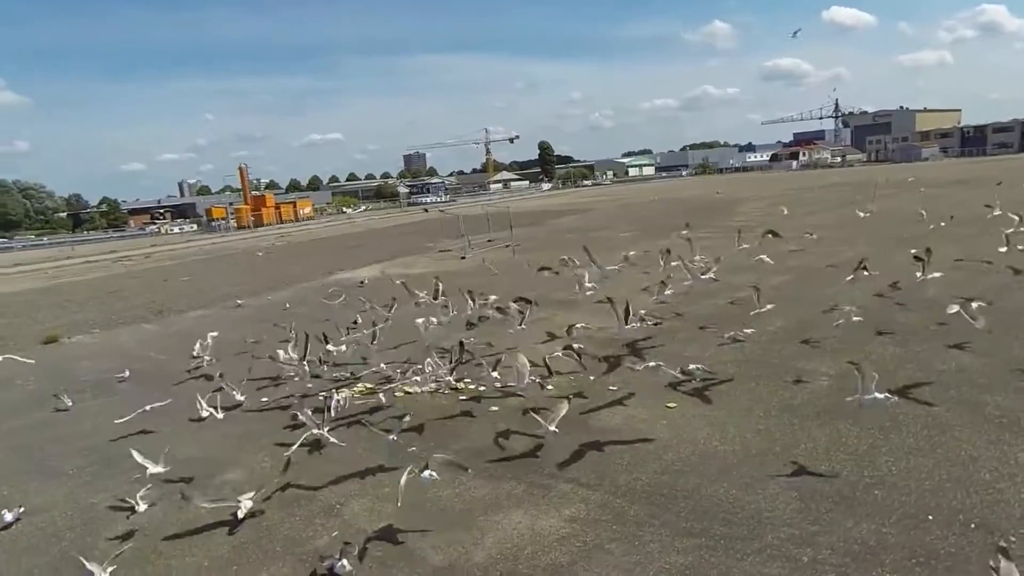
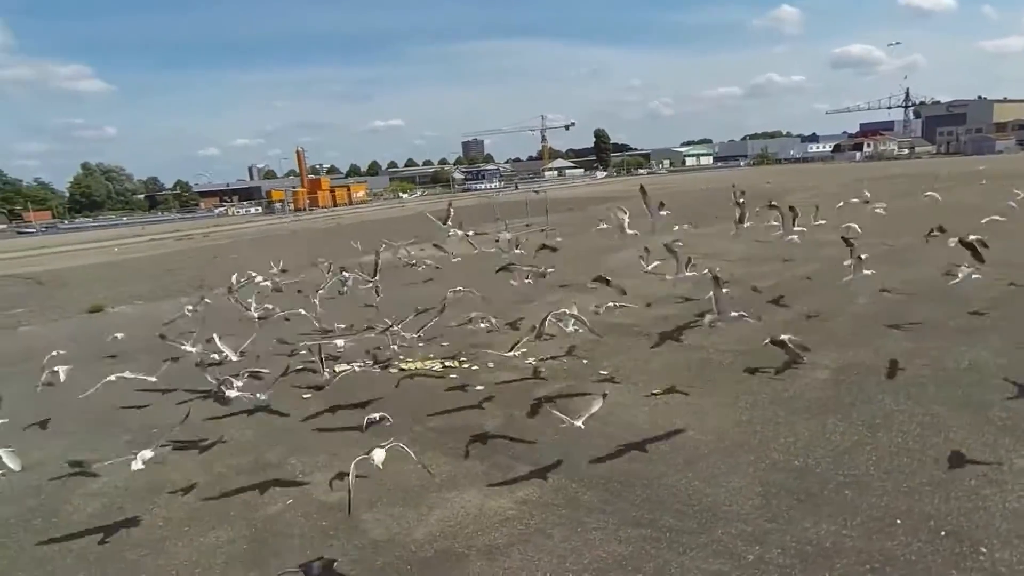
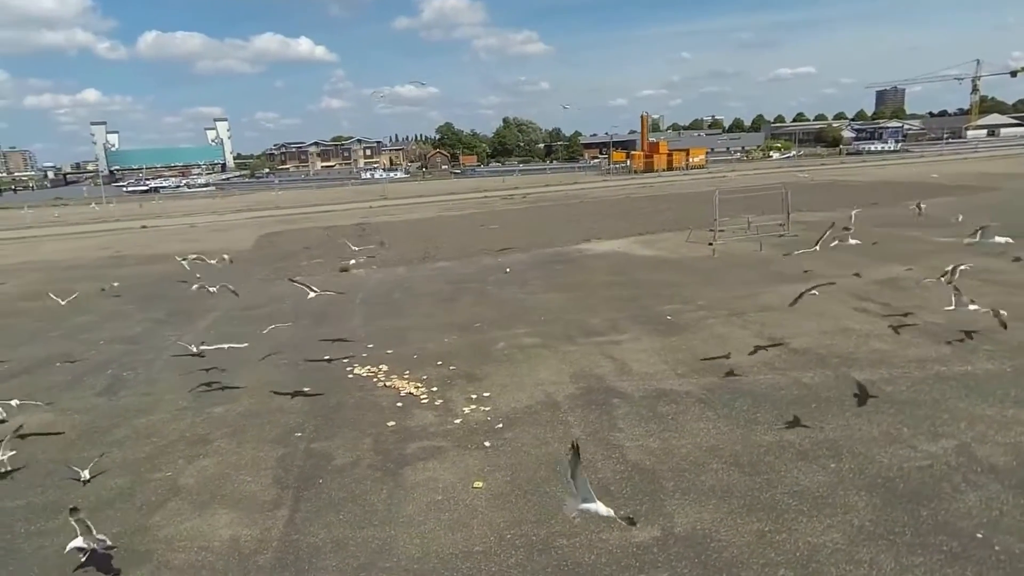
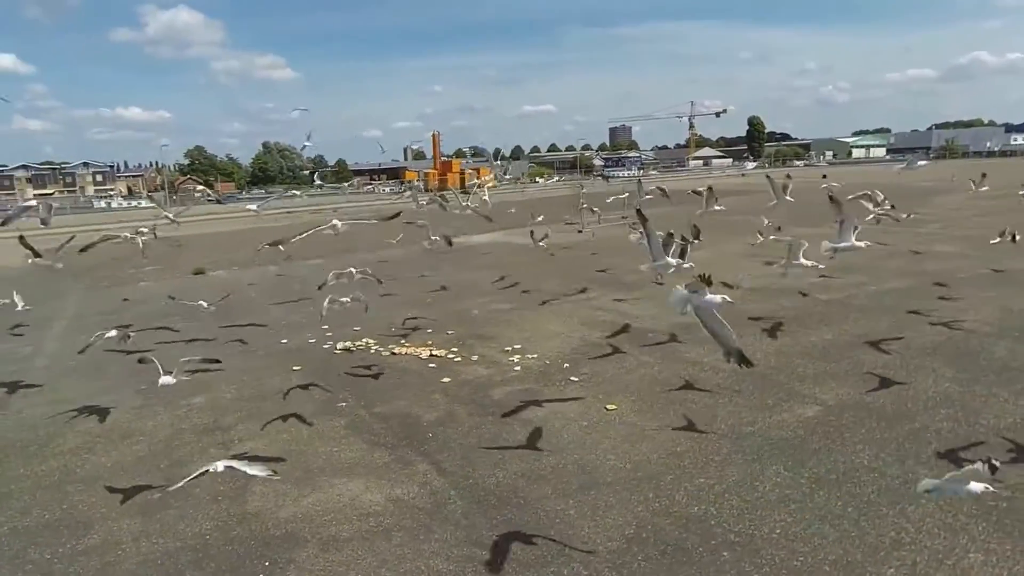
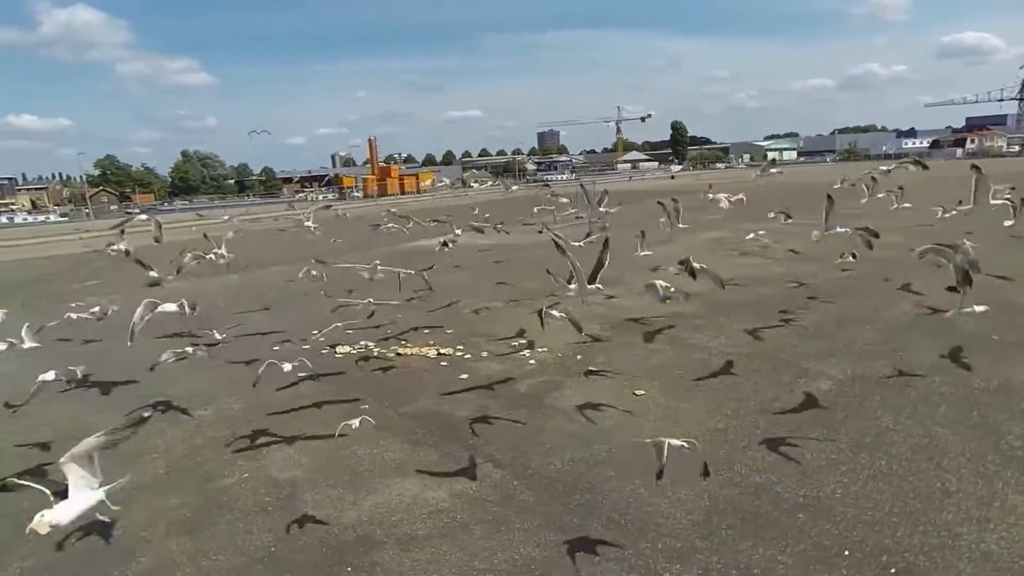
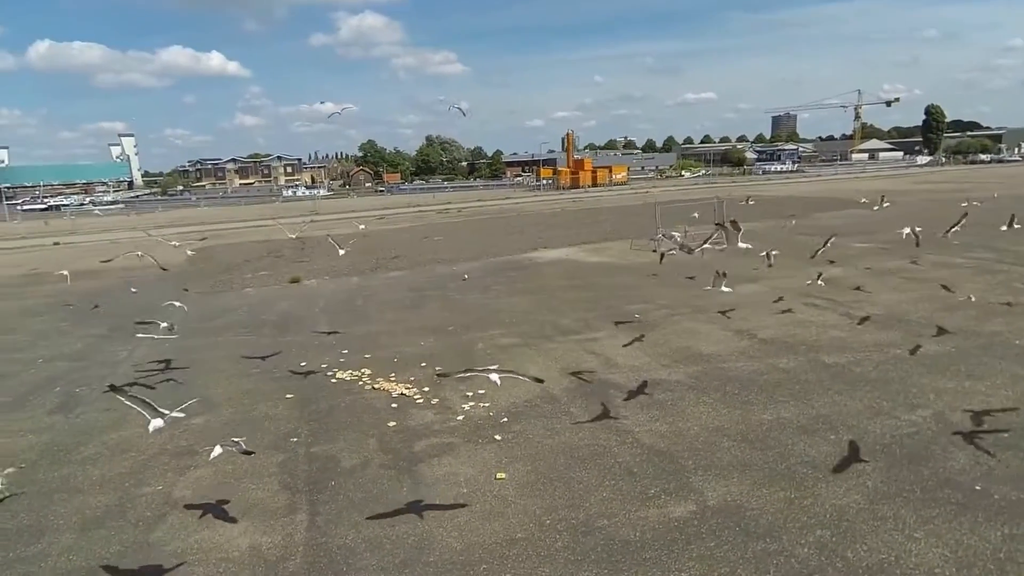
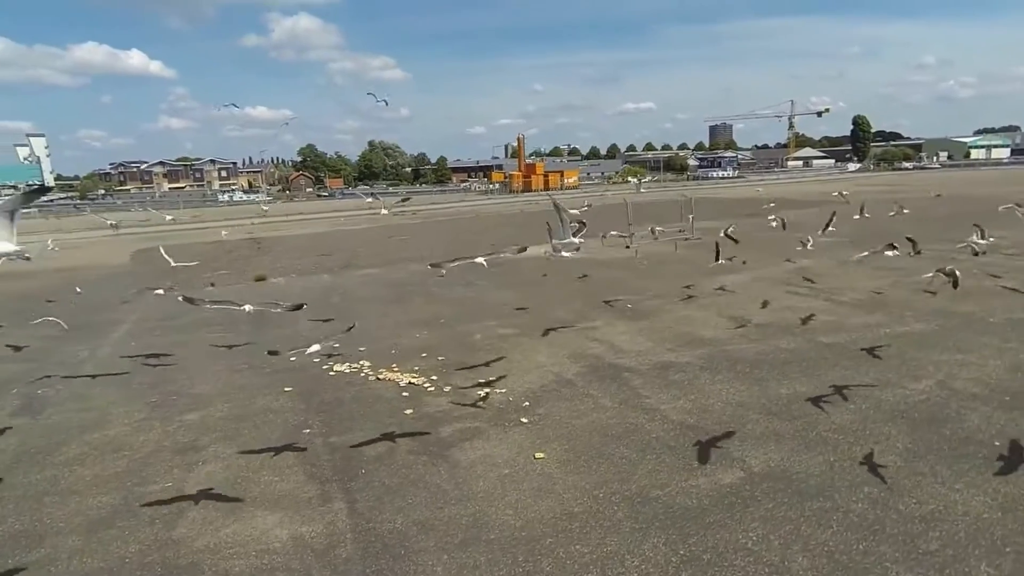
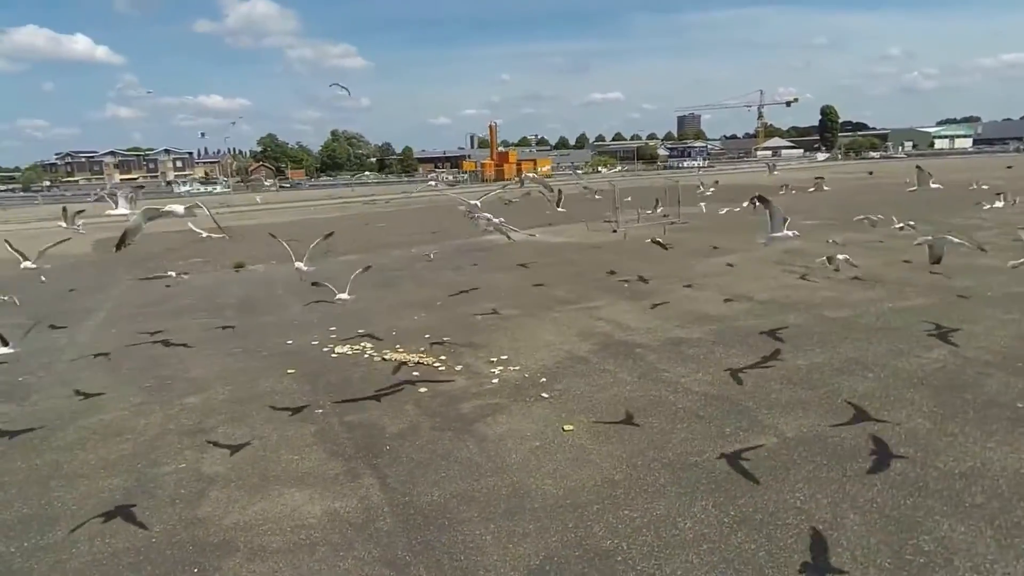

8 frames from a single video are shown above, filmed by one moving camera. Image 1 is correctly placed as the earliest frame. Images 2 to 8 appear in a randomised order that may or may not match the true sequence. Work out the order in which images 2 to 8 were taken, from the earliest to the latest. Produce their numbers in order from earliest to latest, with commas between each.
2, 5, 4, 8, 7, 6, 3
